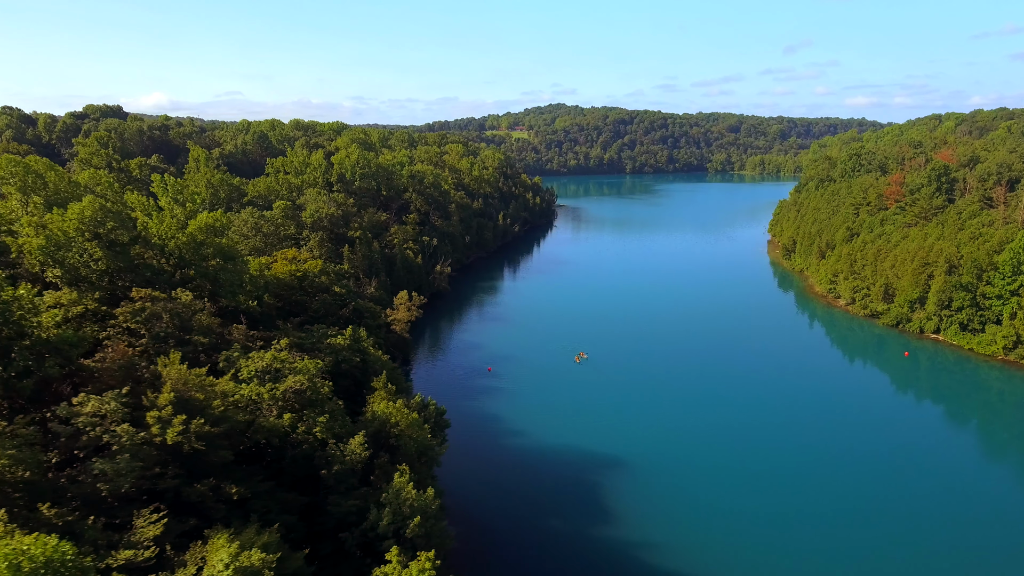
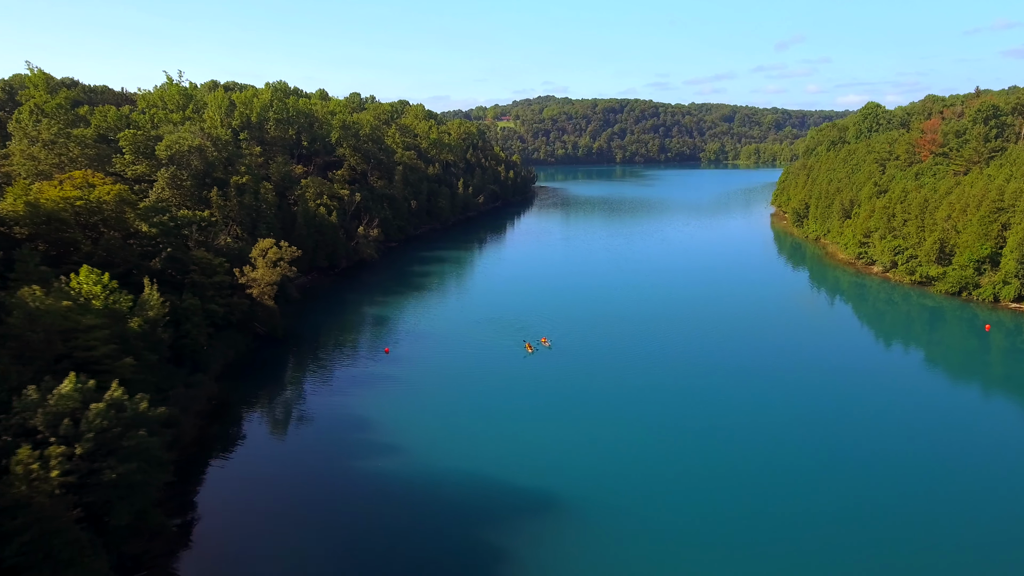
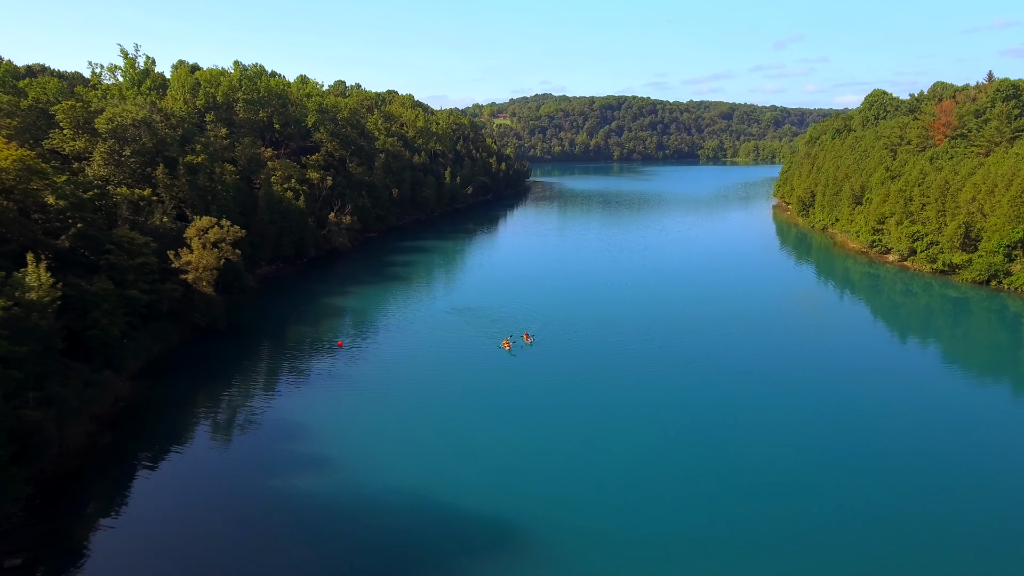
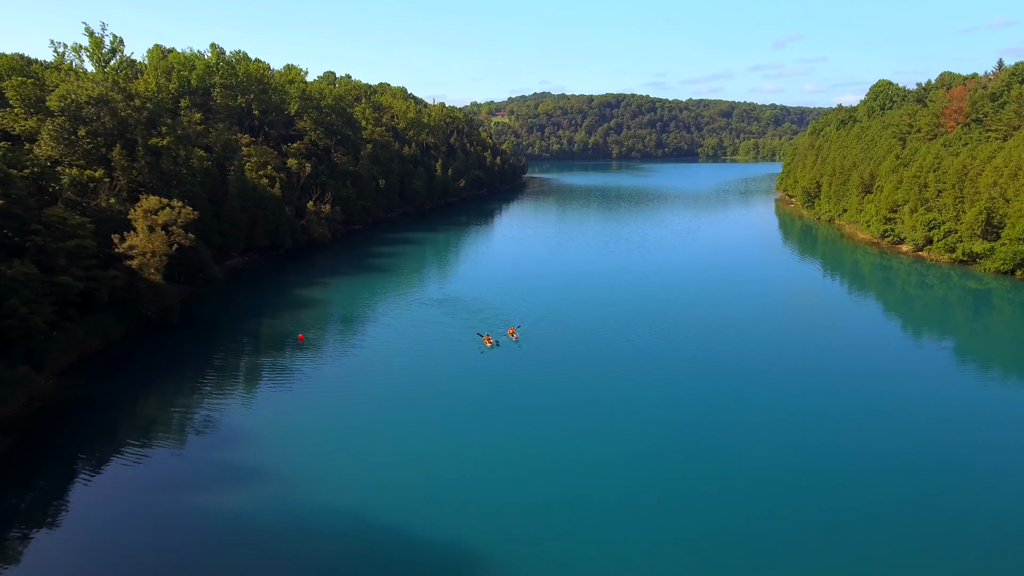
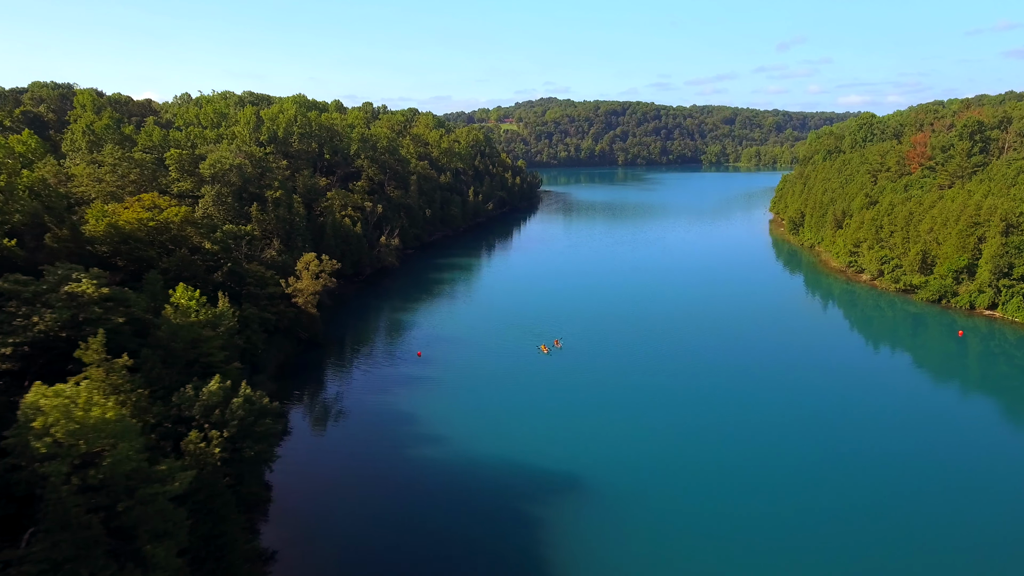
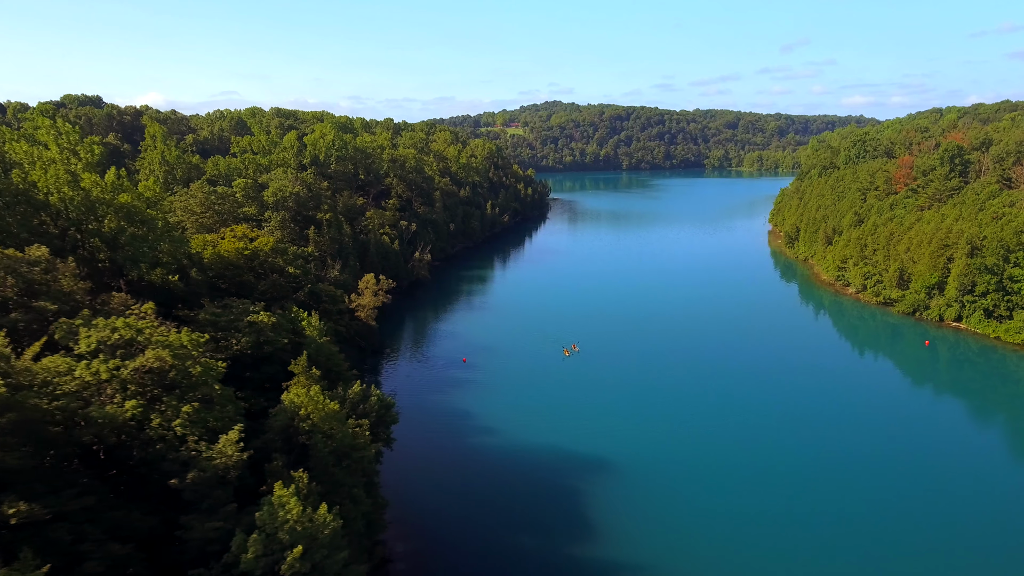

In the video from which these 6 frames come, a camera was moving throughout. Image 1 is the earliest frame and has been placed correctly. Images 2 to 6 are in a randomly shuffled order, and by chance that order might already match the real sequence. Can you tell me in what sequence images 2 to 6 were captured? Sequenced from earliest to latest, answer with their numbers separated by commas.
6, 5, 2, 3, 4
